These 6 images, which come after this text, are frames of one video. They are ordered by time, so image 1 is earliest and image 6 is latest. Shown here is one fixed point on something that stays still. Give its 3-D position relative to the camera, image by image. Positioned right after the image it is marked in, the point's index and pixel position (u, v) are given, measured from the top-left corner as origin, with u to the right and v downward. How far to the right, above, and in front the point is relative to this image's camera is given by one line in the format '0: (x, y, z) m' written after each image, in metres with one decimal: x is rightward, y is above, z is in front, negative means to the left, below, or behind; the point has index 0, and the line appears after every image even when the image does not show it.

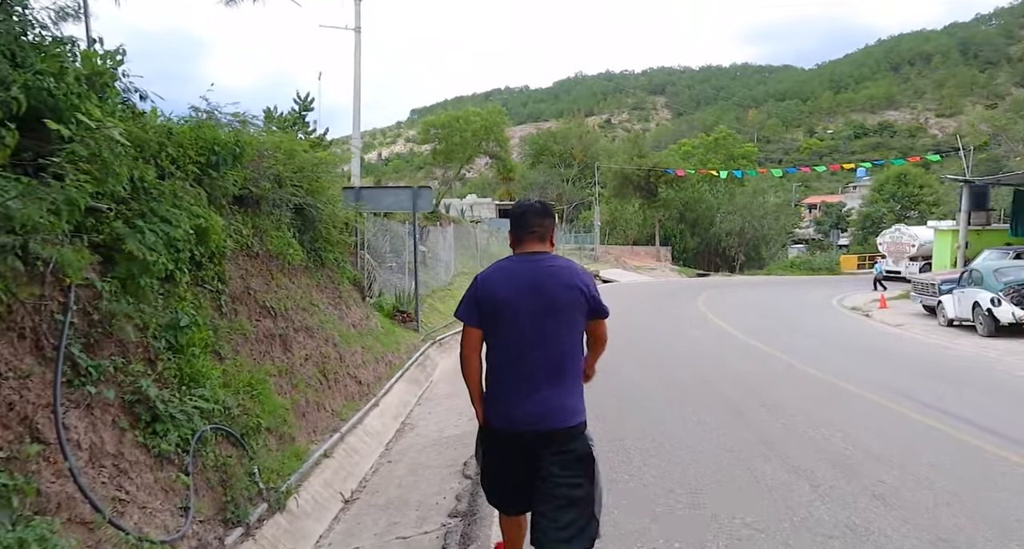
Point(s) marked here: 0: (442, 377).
0: (-0.9, -1.4, +9.3) m
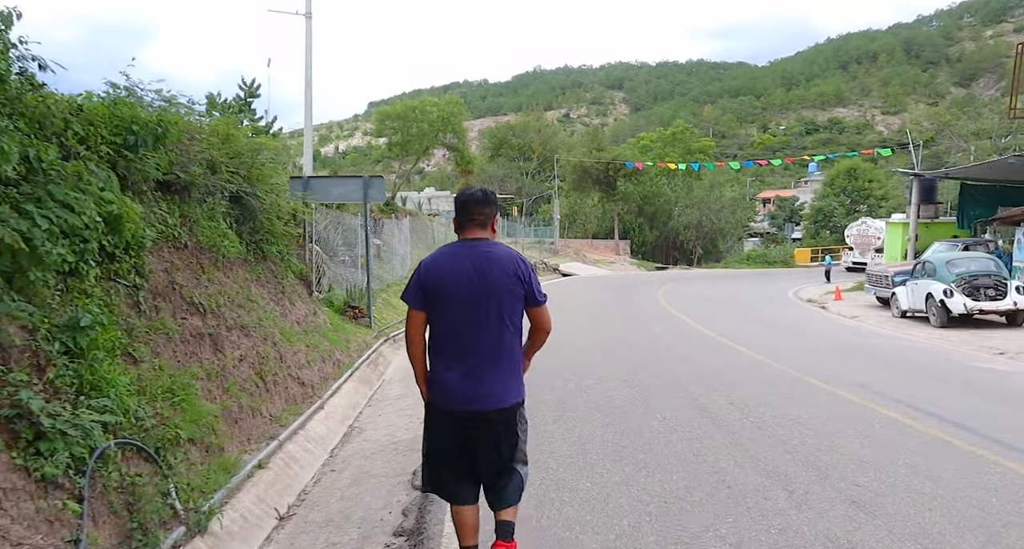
0: (-1.5, -1.3, +8.9) m
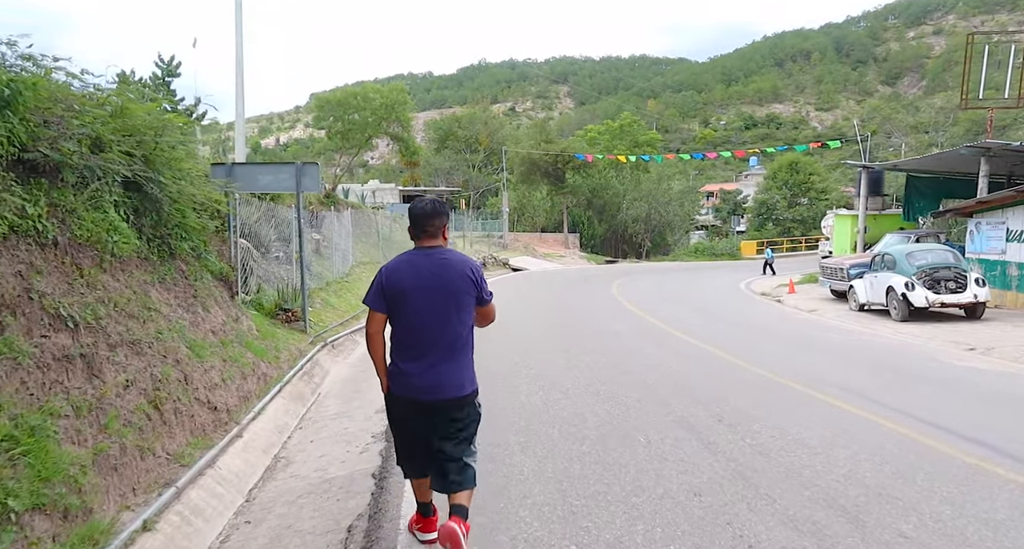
0: (-2.0, -1.3, +7.8) m
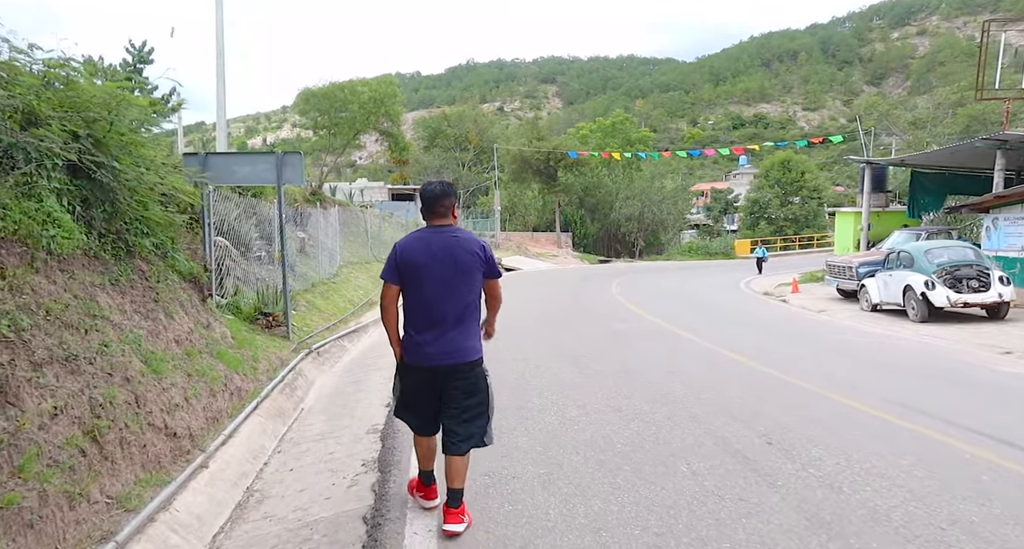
0: (-2.0, -1.3, +7.0) m
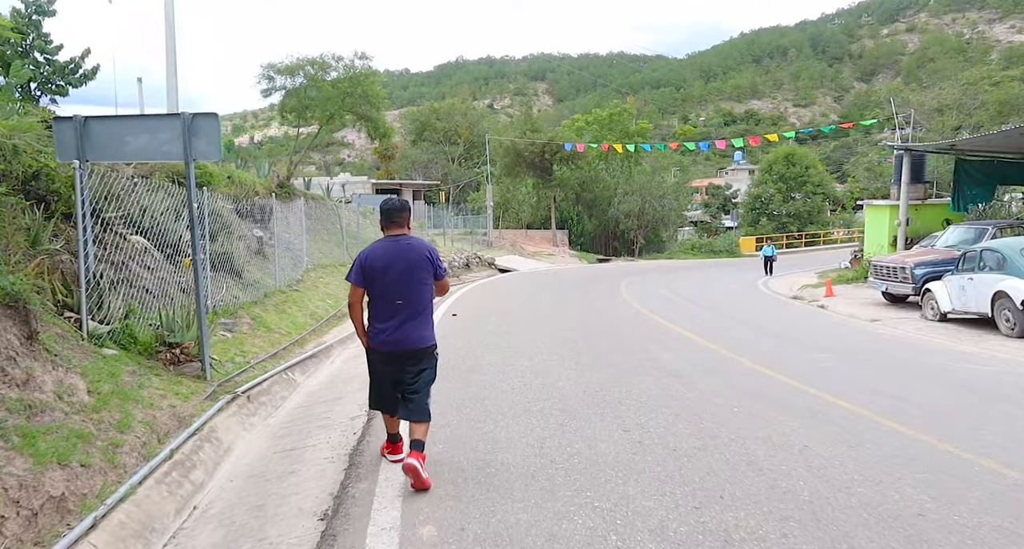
0: (-1.9, -1.4, +4.4) m
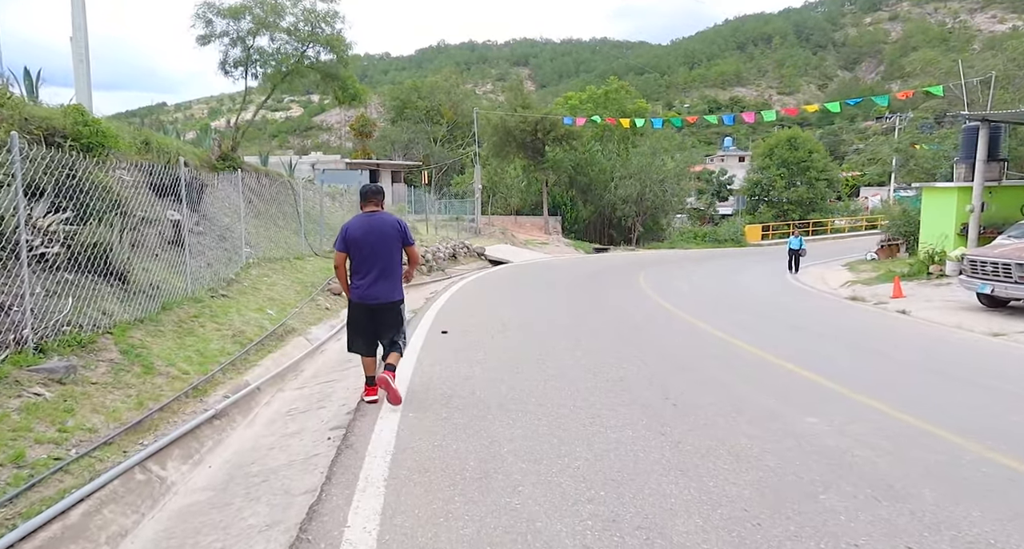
0: (-1.5, -1.5, +0.9) m
